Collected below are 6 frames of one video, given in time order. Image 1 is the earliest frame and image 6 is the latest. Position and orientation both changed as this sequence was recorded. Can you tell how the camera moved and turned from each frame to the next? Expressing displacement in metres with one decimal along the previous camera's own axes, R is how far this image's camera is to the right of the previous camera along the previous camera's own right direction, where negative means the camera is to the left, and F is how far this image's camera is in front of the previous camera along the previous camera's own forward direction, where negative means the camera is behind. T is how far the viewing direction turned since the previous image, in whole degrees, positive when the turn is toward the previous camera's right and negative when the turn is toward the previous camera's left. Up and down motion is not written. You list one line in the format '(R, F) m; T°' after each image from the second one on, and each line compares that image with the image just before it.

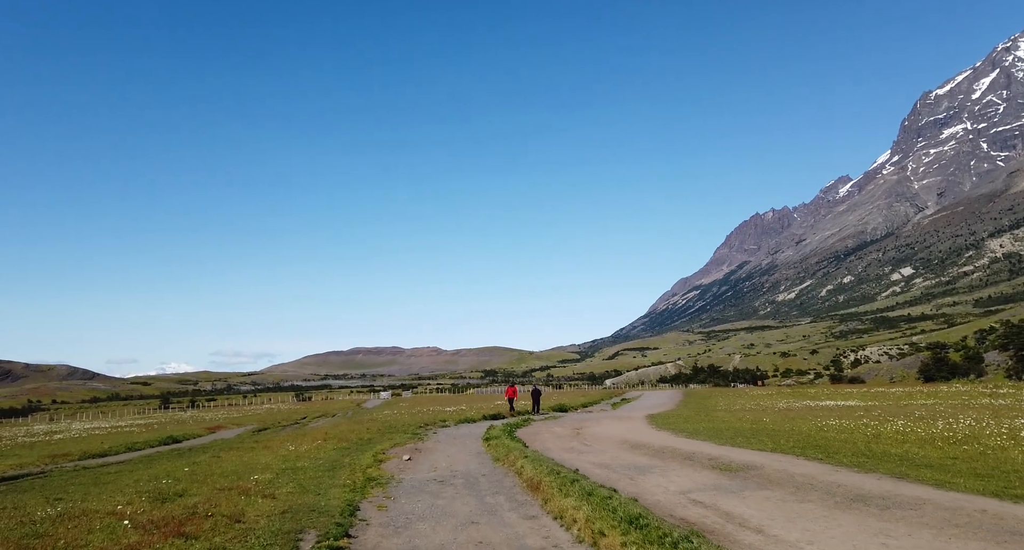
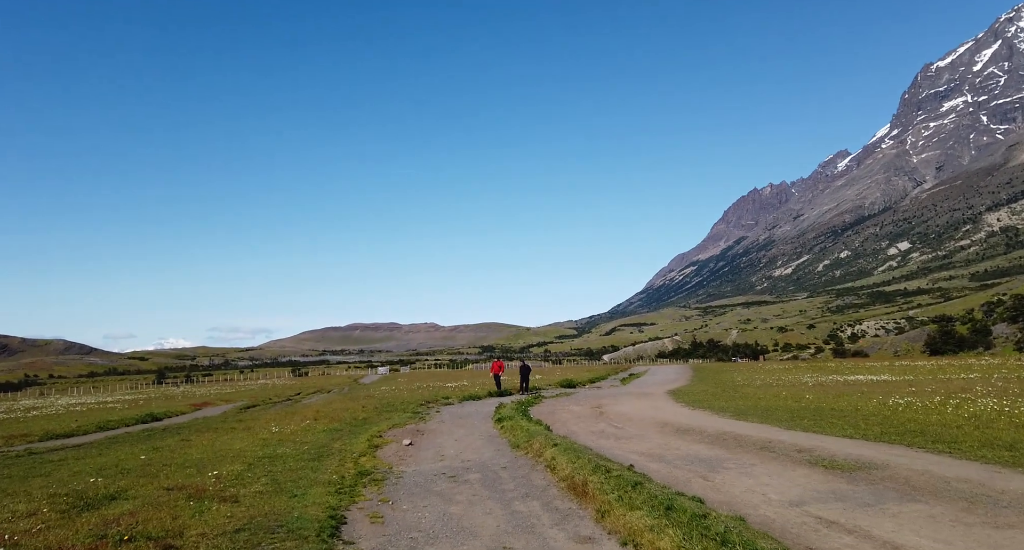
(-0.8, +5.2) m; 0°
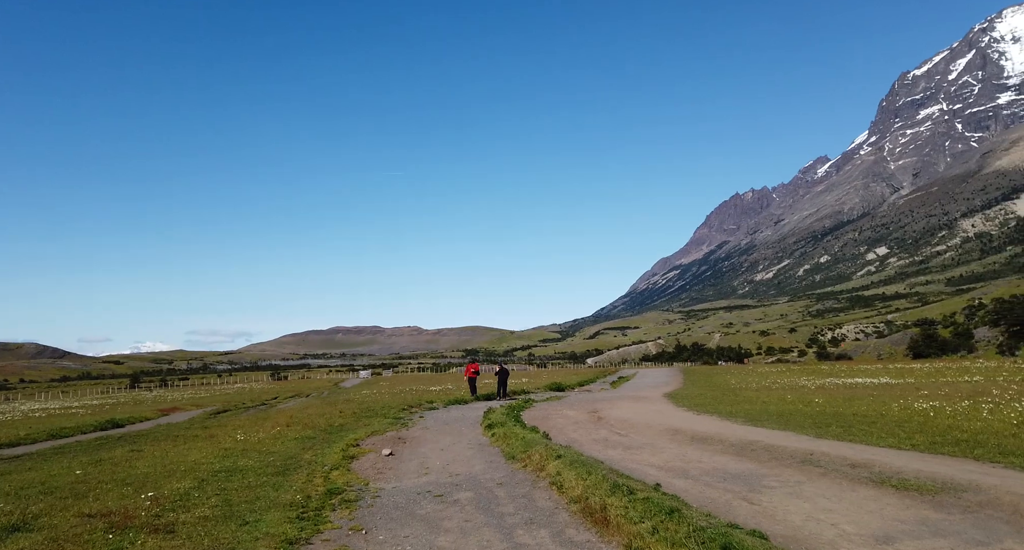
(-0.3, +3.0) m; +1°
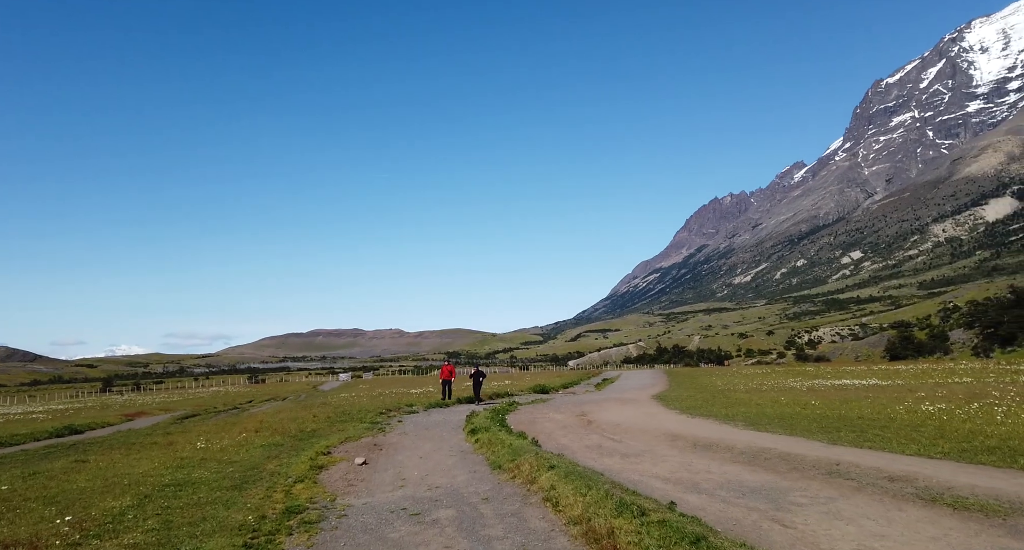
(-0.1, +2.1) m; +1°
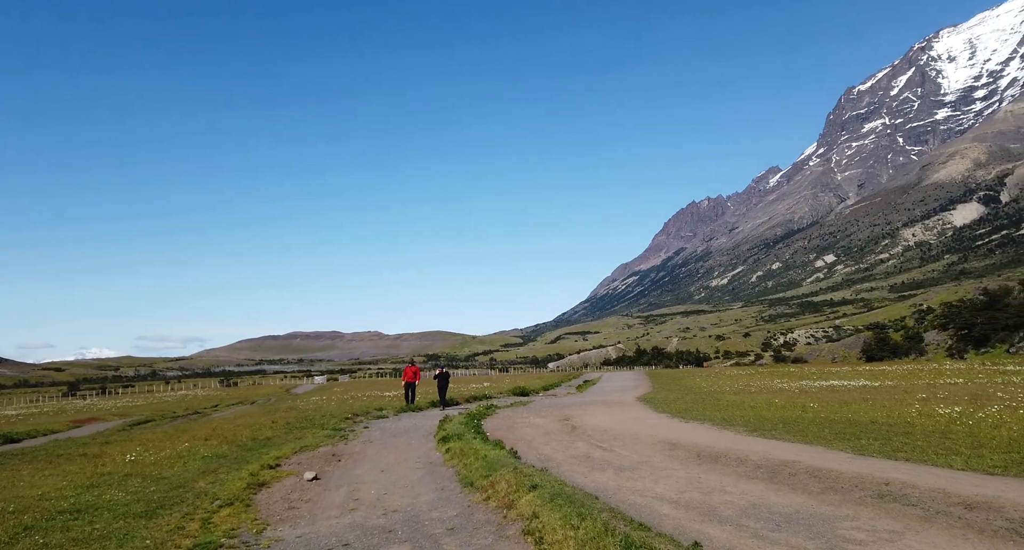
(+0.1, +3.1) m; +2°
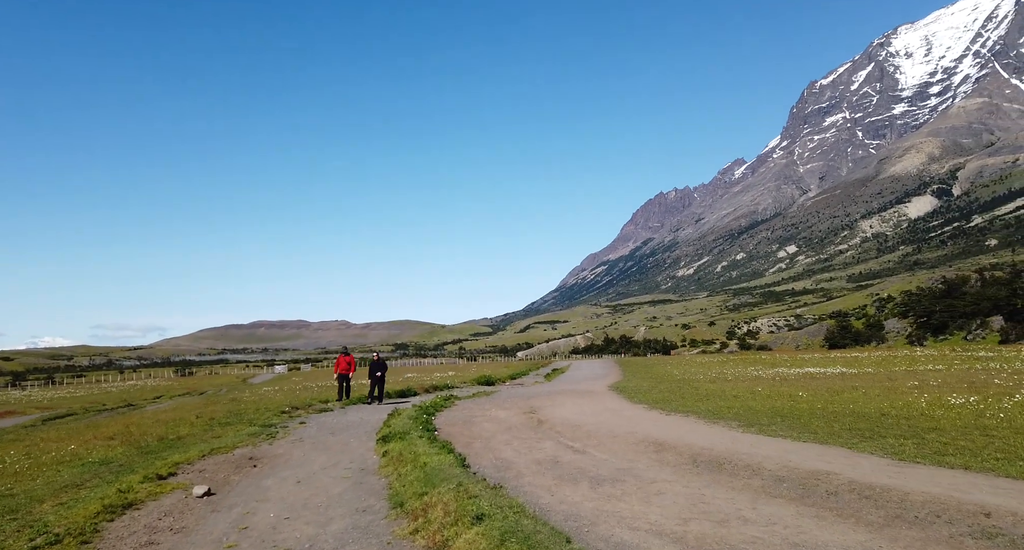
(+0.4, +4.1) m; +3°
